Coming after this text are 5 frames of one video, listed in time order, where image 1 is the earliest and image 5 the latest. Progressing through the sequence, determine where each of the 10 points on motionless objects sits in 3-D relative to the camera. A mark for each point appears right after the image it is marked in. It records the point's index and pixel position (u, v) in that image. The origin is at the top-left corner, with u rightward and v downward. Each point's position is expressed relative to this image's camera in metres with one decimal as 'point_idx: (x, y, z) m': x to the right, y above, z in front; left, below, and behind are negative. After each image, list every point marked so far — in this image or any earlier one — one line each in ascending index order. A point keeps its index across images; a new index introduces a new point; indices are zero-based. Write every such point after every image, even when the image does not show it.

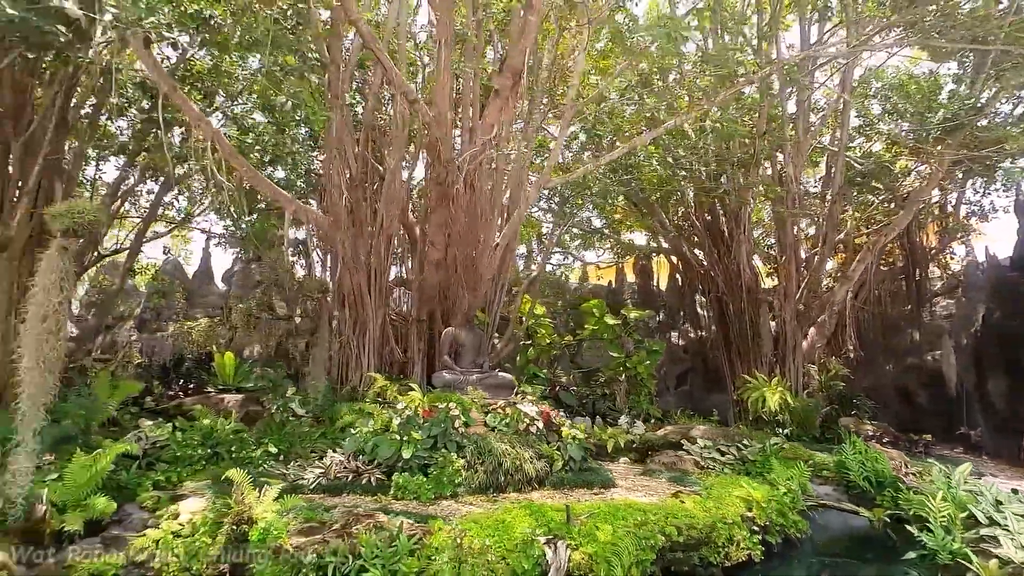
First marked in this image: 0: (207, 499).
0: (-1.4, -1.0, +2.7) m
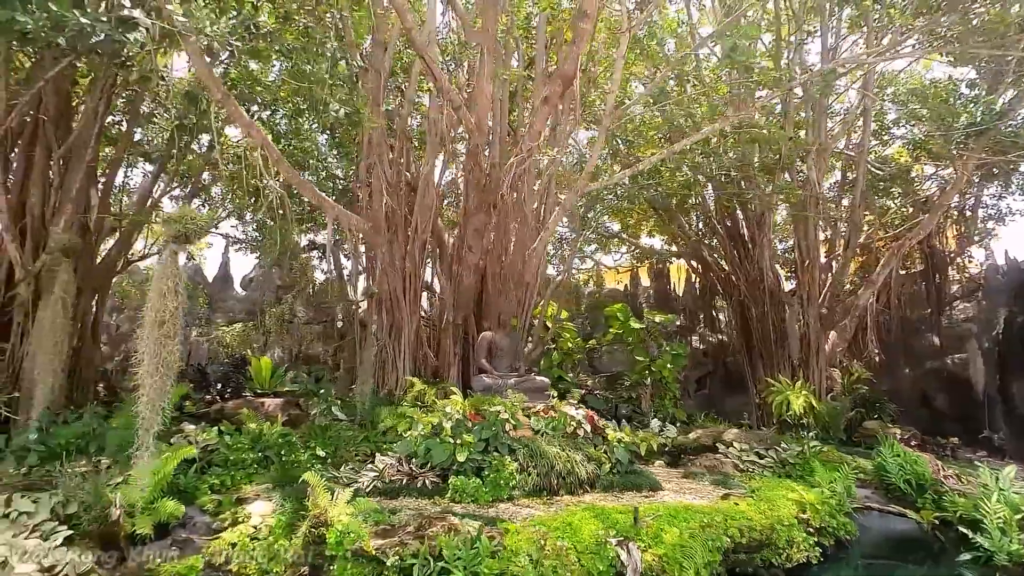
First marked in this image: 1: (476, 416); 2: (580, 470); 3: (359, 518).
0: (-1.1, -1.0, +2.7) m
1: (-0.2, -0.8, +3.7) m
2: (+0.4, -1.1, +3.4) m
3: (-0.6, -1.0, +2.5) m
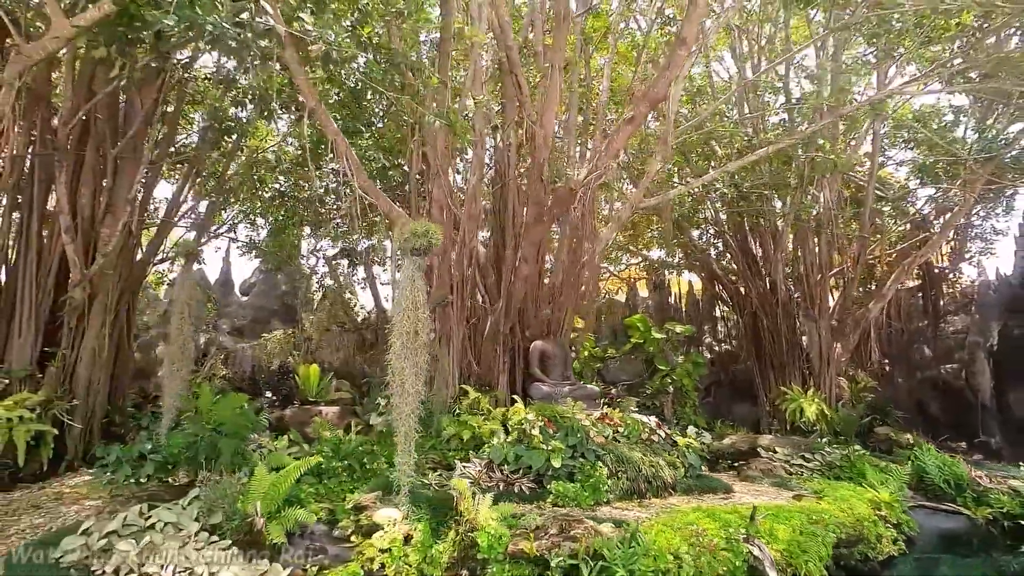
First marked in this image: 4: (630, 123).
0: (-0.5, -1.0, +2.7) m
1: (+0.3, -0.9, +3.8) m
2: (+0.9, -1.1, +3.5) m
3: (0.0, -1.0, +2.5) m
4: (+0.7, +1.0, +3.6) m
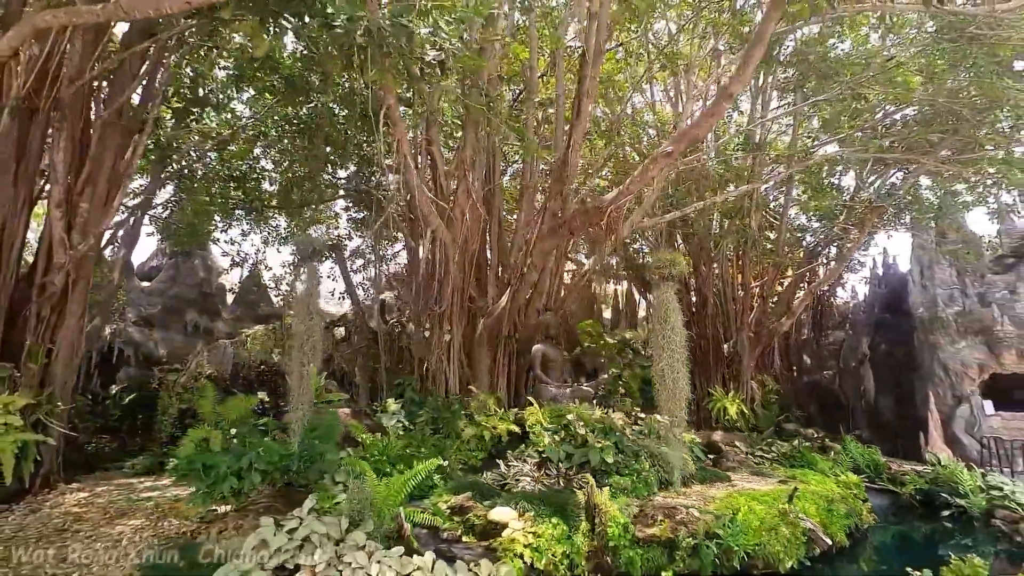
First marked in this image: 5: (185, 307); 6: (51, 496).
0: (0.0, -1.1, +2.9) m
1: (+0.5, -1.0, +4.1) m
2: (+1.2, -1.2, +4.0) m
3: (+0.5, -1.1, +2.8) m
4: (+1.1, +0.9, +4.0) m
5: (-4.6, -0.3, +8.0) m
6: (-2.7, -1.2, +3.3) m
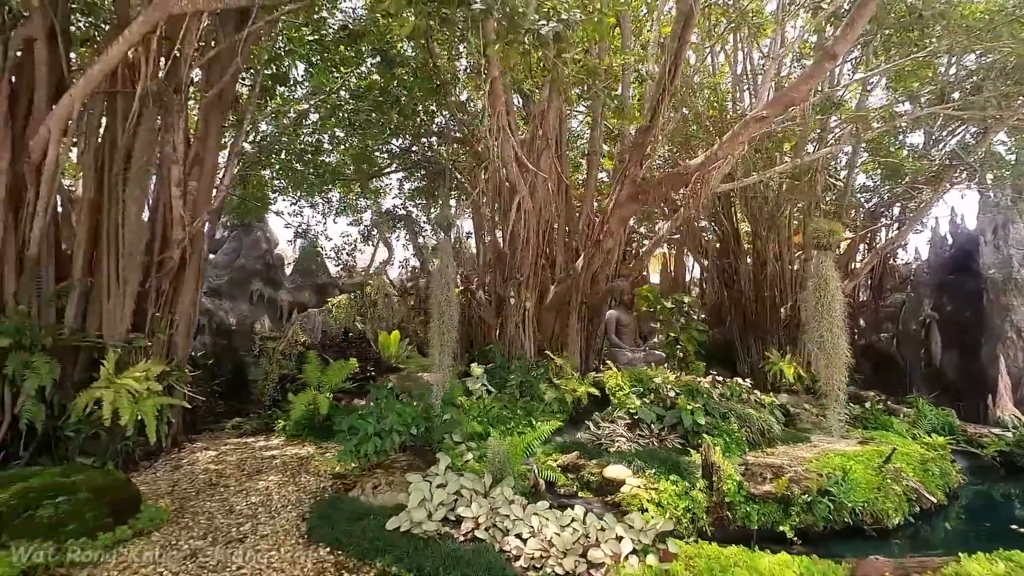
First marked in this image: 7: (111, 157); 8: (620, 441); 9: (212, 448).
0: (+0.6, -0.9, +3.0) m
1: (+1.2, -0.7, +4.2) m
2: (+1.8, -1.0, +4.1) m
3: (+1.1, -0.9, +2.9) m
4: (+1.7, +1.2, +4.0) m
5: (-3.8, +0.2, +8.3) m
6: (-2.0, -1.0, +3.6) m
7: (-2.6, +0.8, +3.7) m
8: (+0.7, -1.0, +3.6) m
9: (-1.9, -1.0, +3.7) m
